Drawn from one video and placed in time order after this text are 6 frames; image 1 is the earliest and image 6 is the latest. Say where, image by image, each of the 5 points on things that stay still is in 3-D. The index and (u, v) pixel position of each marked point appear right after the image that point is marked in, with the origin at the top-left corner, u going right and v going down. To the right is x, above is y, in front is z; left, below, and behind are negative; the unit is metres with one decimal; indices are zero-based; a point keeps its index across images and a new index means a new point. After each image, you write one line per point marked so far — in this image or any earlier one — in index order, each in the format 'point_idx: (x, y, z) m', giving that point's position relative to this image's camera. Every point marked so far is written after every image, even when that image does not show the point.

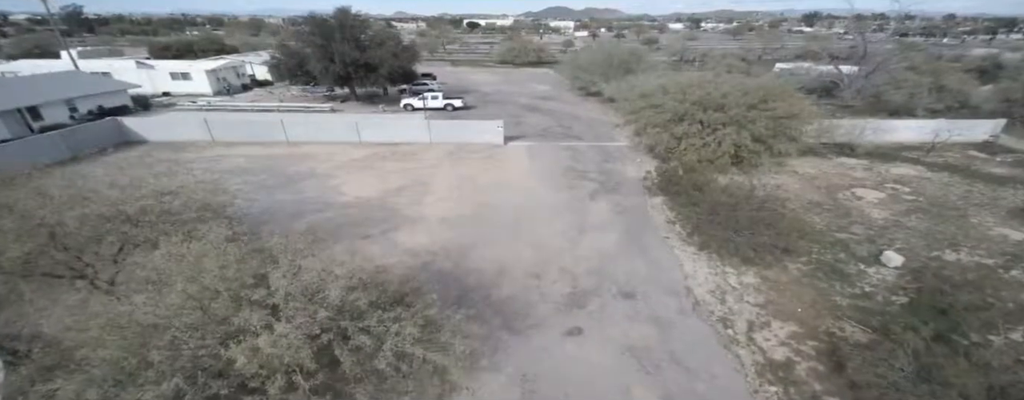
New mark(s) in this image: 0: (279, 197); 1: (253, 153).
0: (-8.3, +0.1, +13.5) m
1: (-12.3, +2.2, +18.2) m
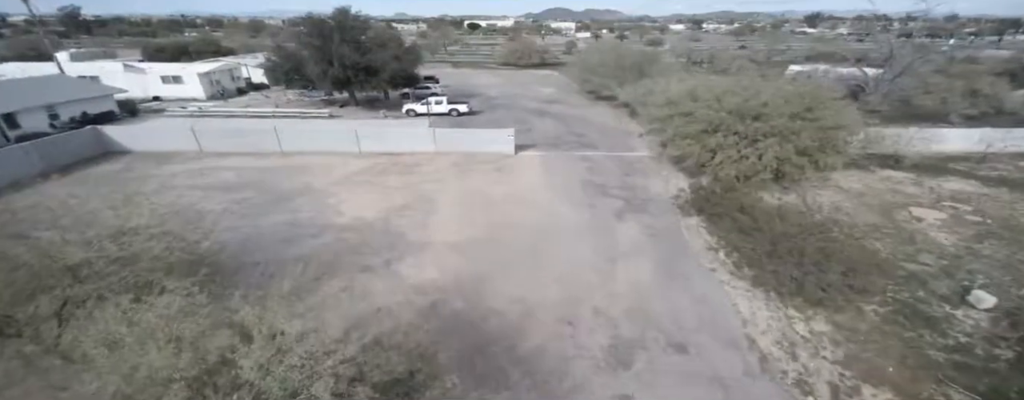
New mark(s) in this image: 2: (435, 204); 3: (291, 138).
0: (-7.7, -0.6, +12.1) m
1: (-11.7, +1.5, +16.7) m
2: (-2.7, -0.1, +13.5) m
3: (-10.4, +2.9, +18.0) m
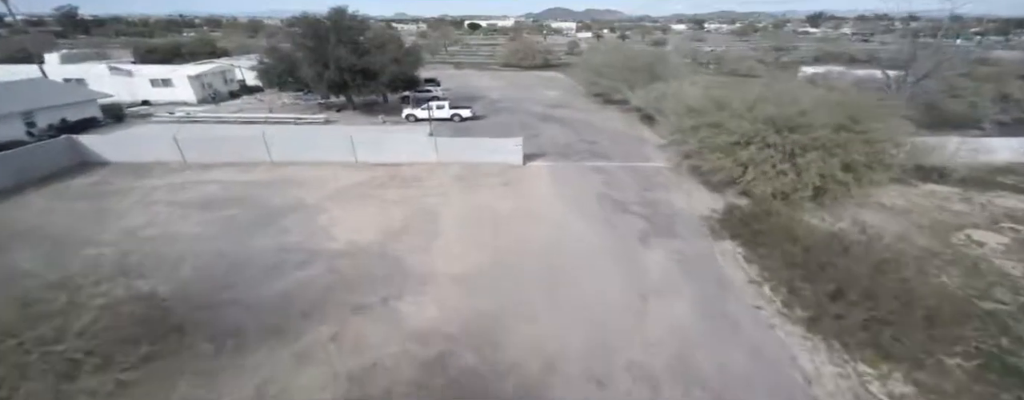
0: (-7.3, -1.2, +10.8) m
1: (-11.4, +0.8, +15.4) m
2: (-2.3, -0.8, +12.2) m
3: (-10.1, +2.3, +16.7) m
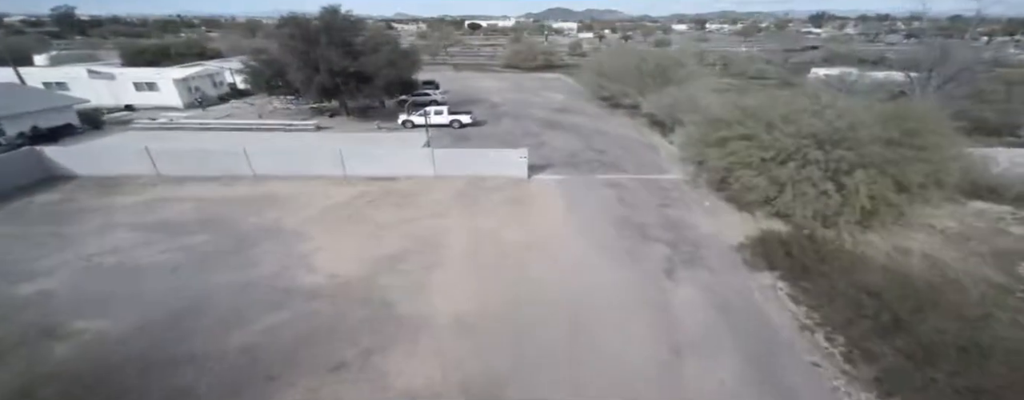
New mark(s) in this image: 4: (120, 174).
0: (-7.1, -1.9, +9.3) m
1: (-11.2, +0.2, +14.0) m
2: (-2.2, -1.4, +10.8) m
3: (-9.9, +1.6, +15.3) m
4: (-16.1, +1.1, +15.7) m
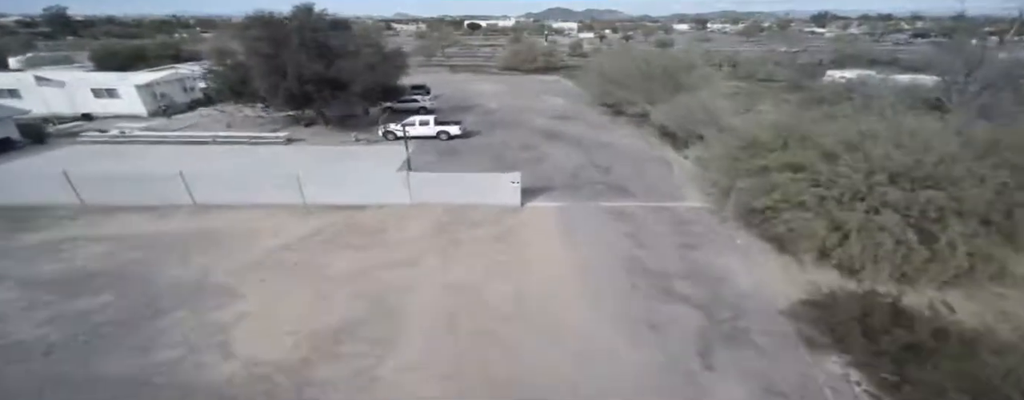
0: (-7.5, -3.1, +6.9) m
1: (-11.5, -1.0, +11.6) m
2: (-2.5, -2.6, +8.3) m
3: (-10.2, +0.5, +12.9) m
4: (-16.4, 0.0, +13.3) m
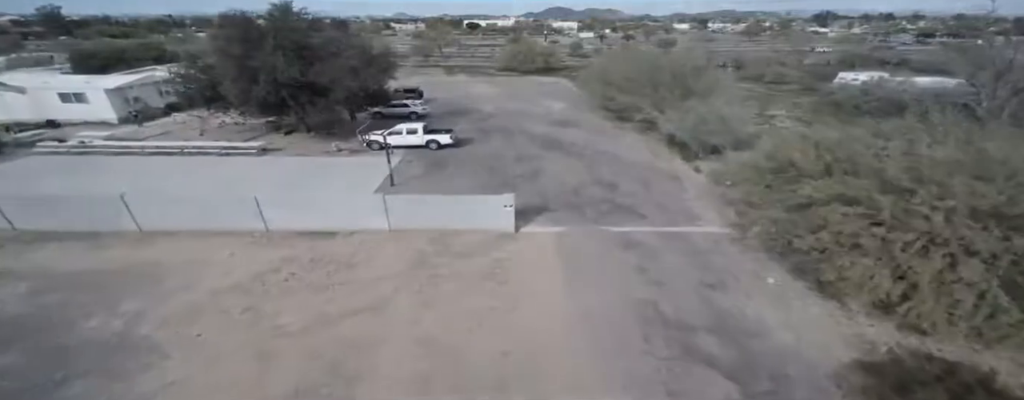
0: (-7.7, -3.8, +5.3) m
1: (-11.7, -1.7, +10.0) m
2: (-2.7, -3.3, +6.7) m
3: (-10.4, -0.3, +11.3) m
4: (-16.6, -0.8, +11.7) m
